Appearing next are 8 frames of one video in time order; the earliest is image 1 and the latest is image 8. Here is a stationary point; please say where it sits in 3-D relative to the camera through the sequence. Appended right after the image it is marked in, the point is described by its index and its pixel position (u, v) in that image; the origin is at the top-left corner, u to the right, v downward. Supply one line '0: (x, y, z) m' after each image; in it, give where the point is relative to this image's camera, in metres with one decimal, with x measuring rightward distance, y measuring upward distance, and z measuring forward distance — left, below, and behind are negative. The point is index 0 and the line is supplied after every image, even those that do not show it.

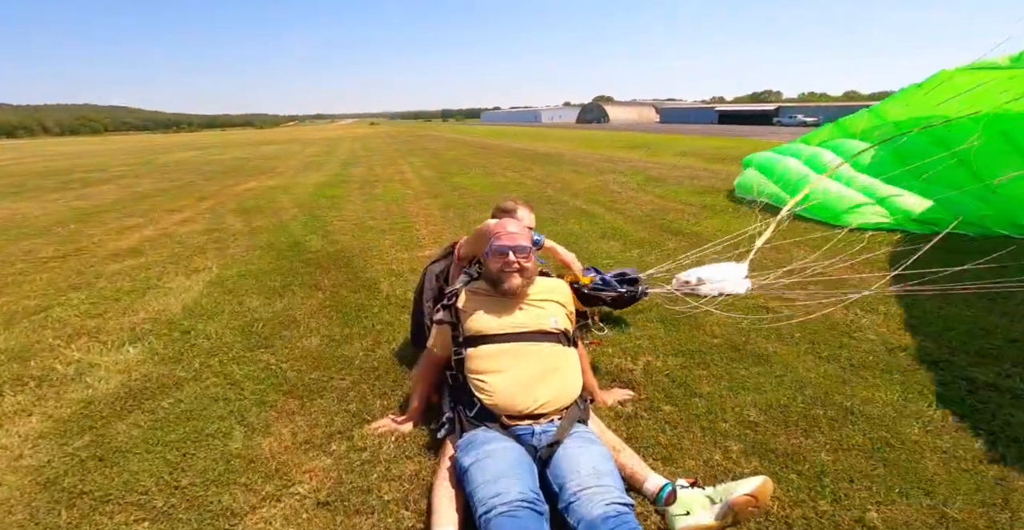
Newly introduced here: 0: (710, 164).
0: (+7.1, +3.7, +15.3) m
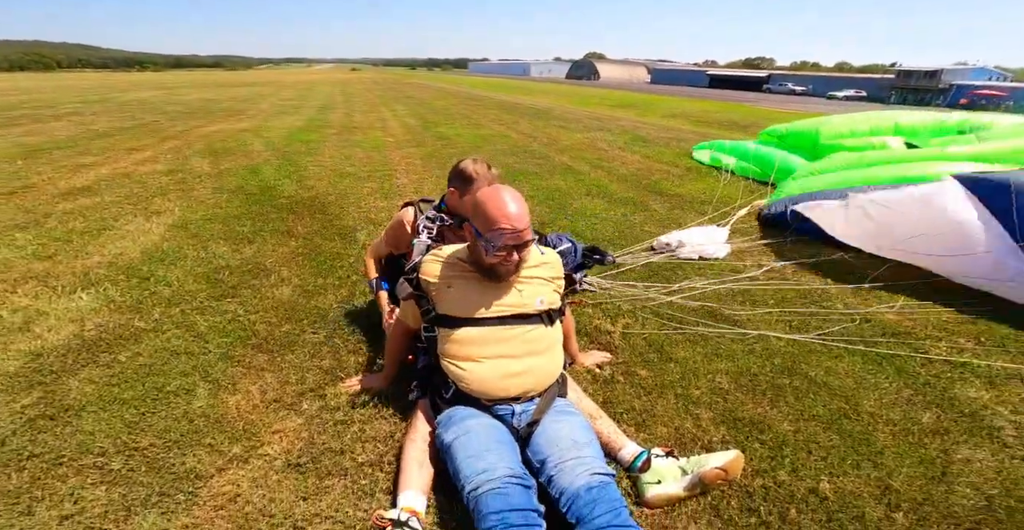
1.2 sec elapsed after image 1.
0: (+6.6, +4.8, +15.1) m
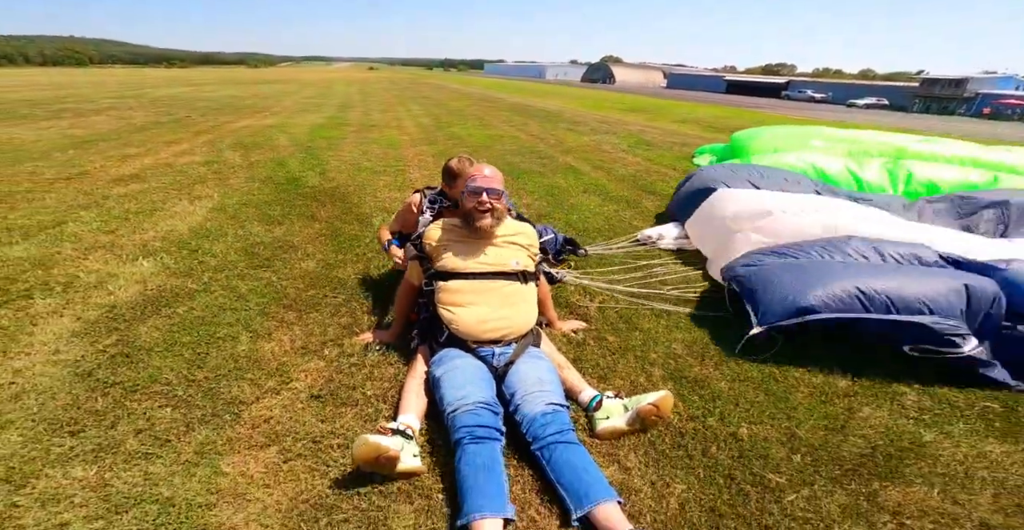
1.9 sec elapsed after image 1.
0: (+7.0, +4.7, +15.4) m
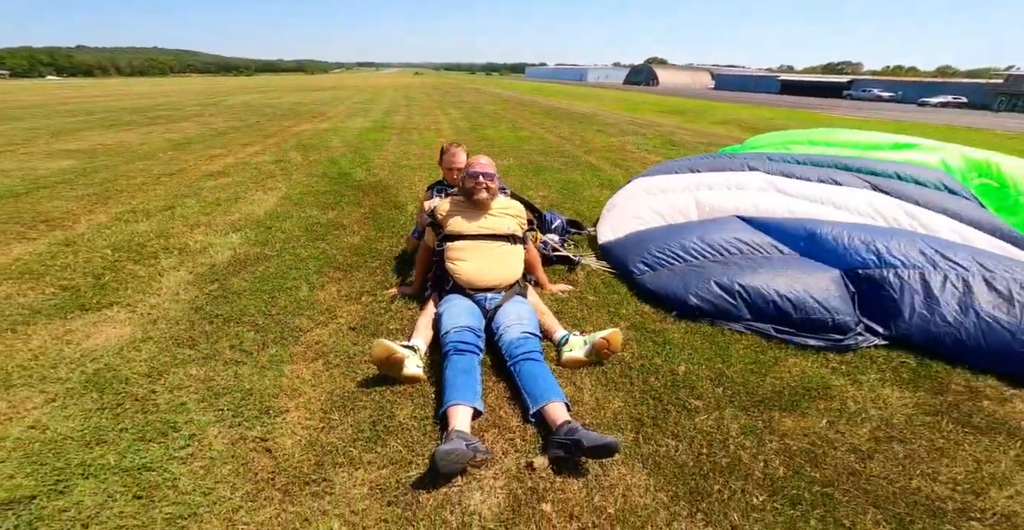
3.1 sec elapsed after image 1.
0: (+8.2, +4.7, +15.5) m
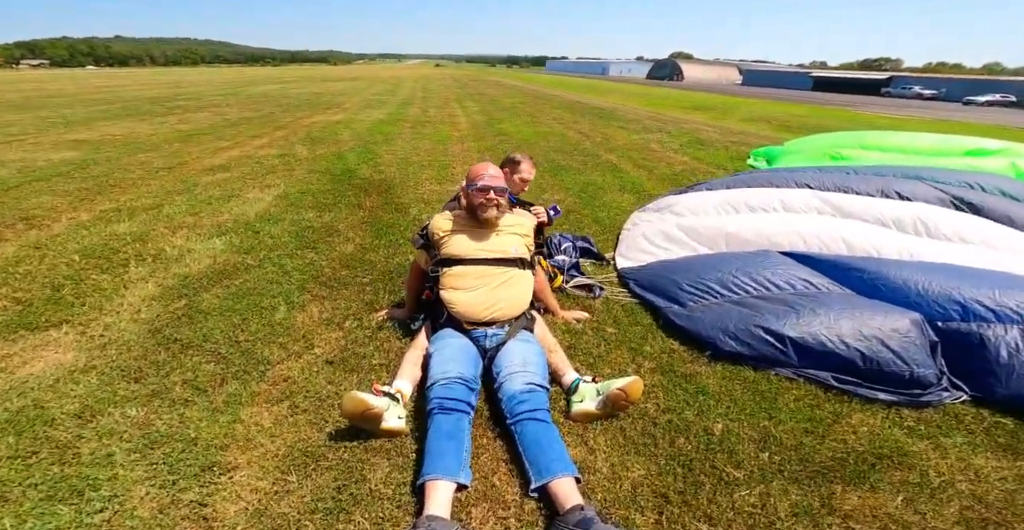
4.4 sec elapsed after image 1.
0: (+8.8, +4.5, +14.6) m
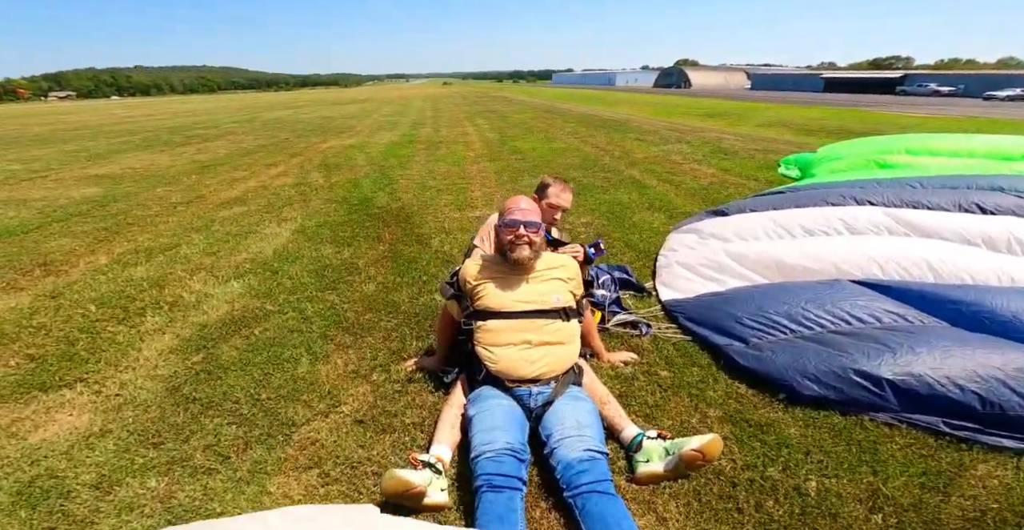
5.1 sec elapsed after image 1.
0: (+9.2, +4.2, +14.3) m
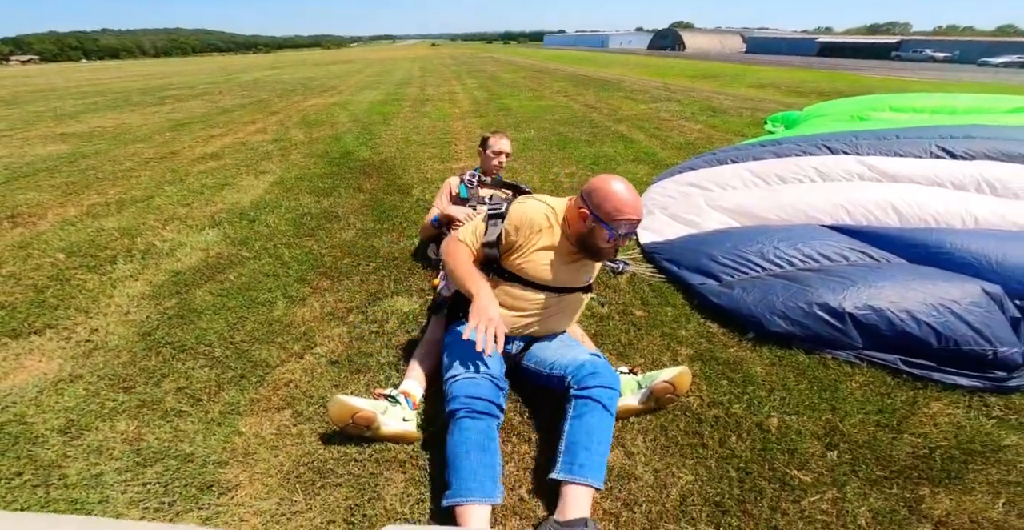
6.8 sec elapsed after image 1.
0: (+8.8, +5.4, +14.1) m
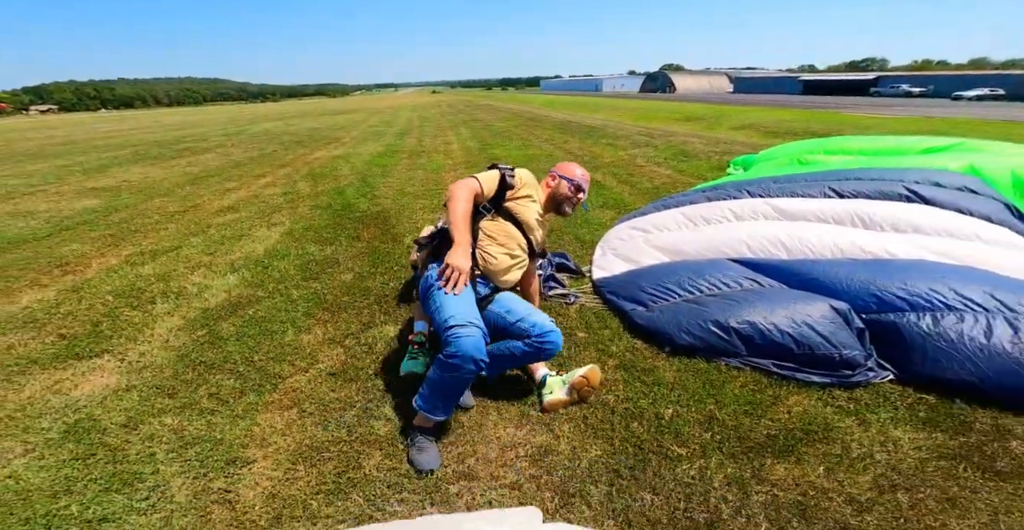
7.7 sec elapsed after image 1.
0: (+8.6, +4.4, +15.1) m
